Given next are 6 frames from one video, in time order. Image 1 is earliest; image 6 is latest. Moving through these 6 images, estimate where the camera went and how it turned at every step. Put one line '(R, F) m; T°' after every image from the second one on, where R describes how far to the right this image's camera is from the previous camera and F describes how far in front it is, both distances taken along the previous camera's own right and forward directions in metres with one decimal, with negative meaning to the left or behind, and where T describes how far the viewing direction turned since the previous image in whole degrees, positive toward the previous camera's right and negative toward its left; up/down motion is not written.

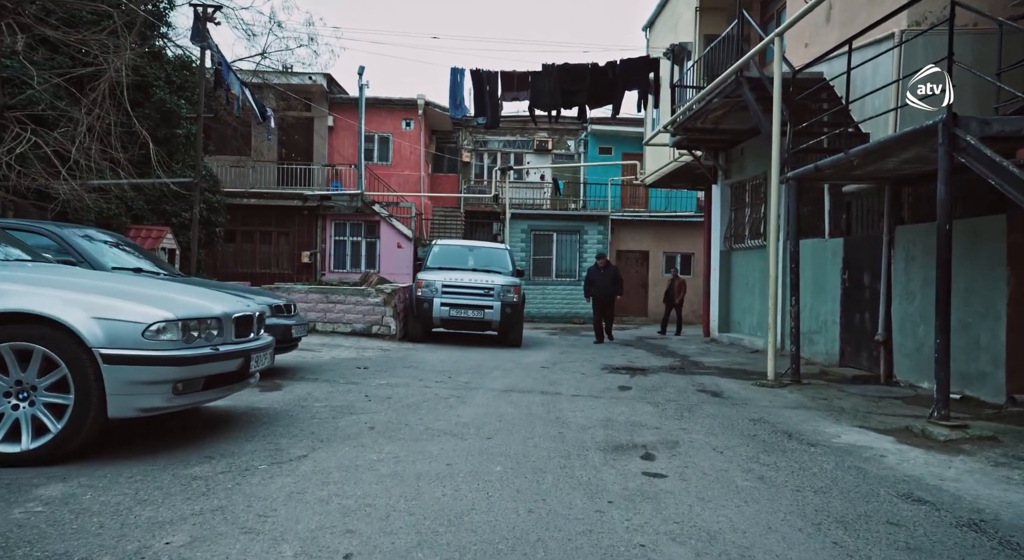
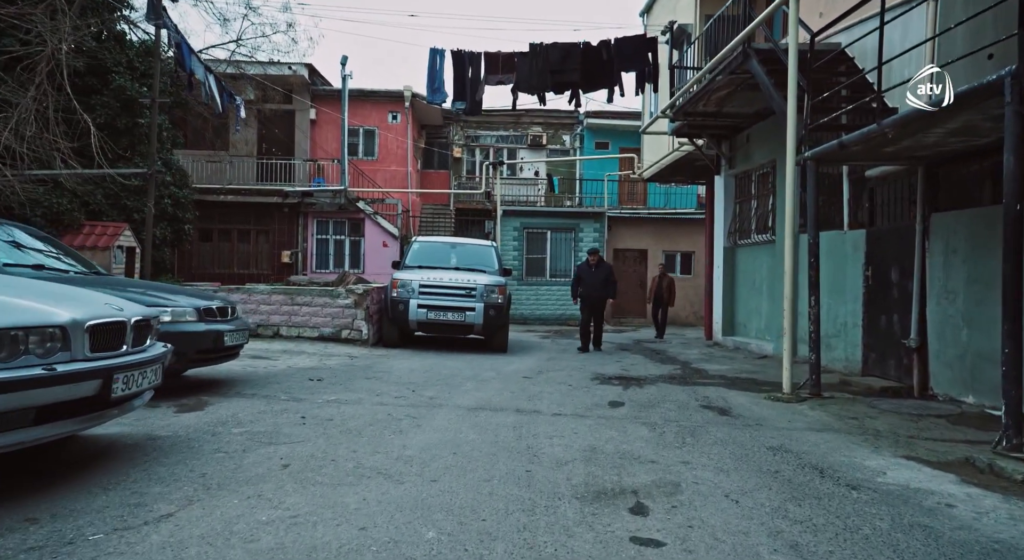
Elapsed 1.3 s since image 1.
(+0.2, +1.2) m; 0°
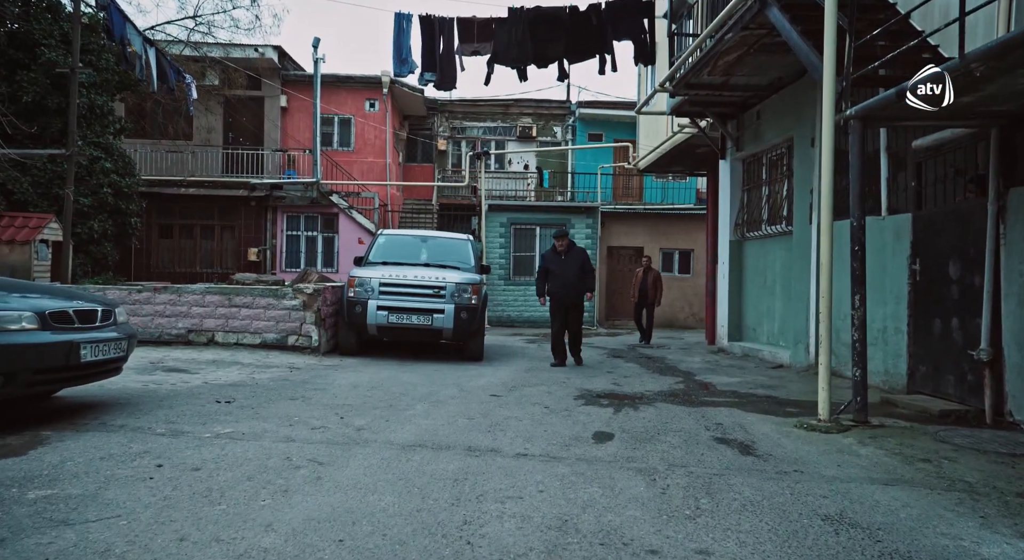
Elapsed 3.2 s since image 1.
(+0.3, +1.6) m; 0°
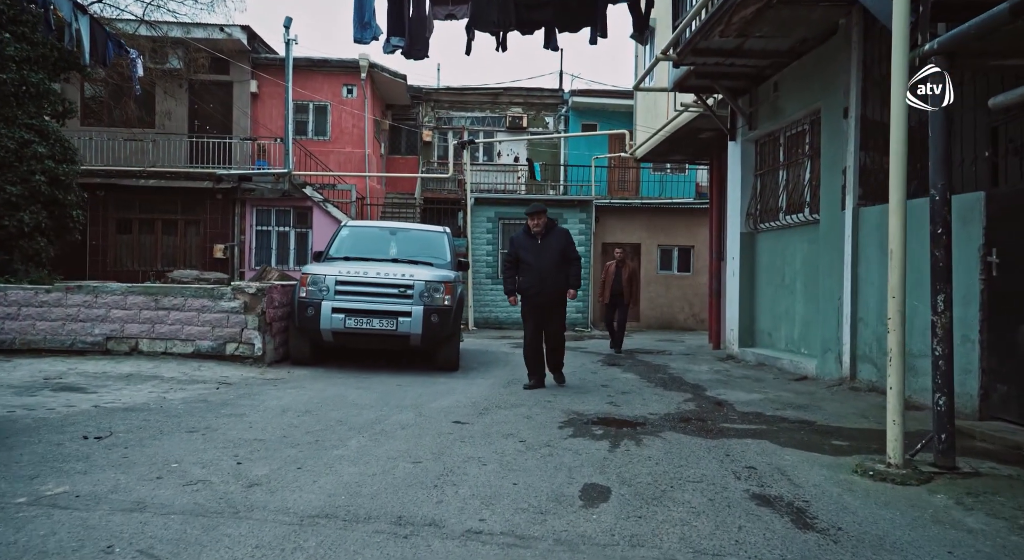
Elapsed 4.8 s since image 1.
(+0.2, +1.5) m; 0°
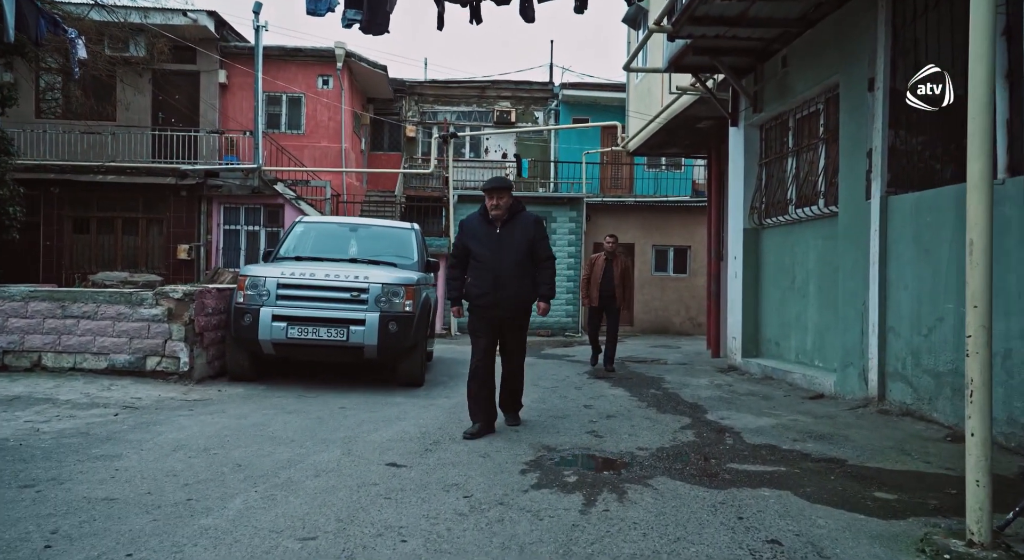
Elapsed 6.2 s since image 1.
(+0.3, +1.2) m; 0°
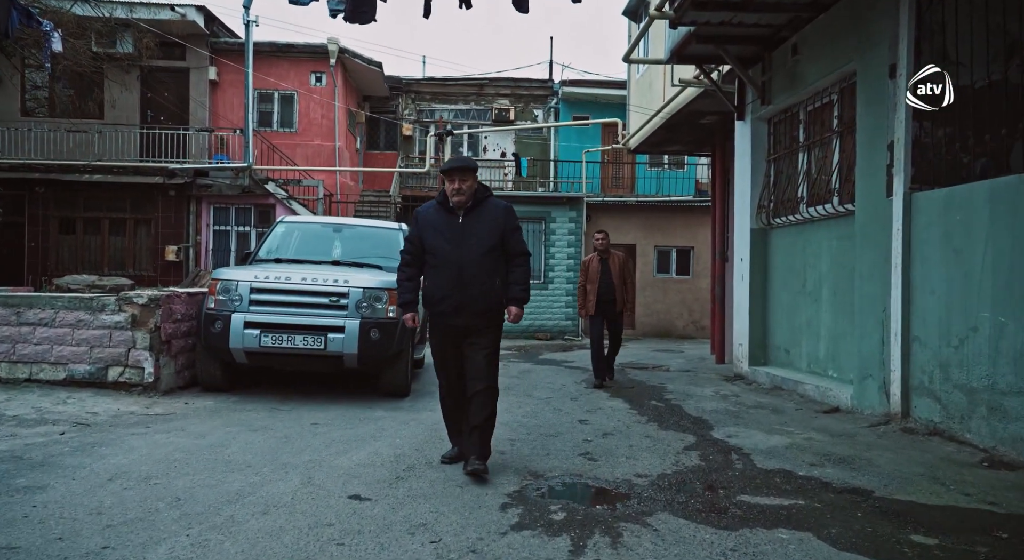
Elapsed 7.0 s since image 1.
(+0.1, +0.5) m; 0°
